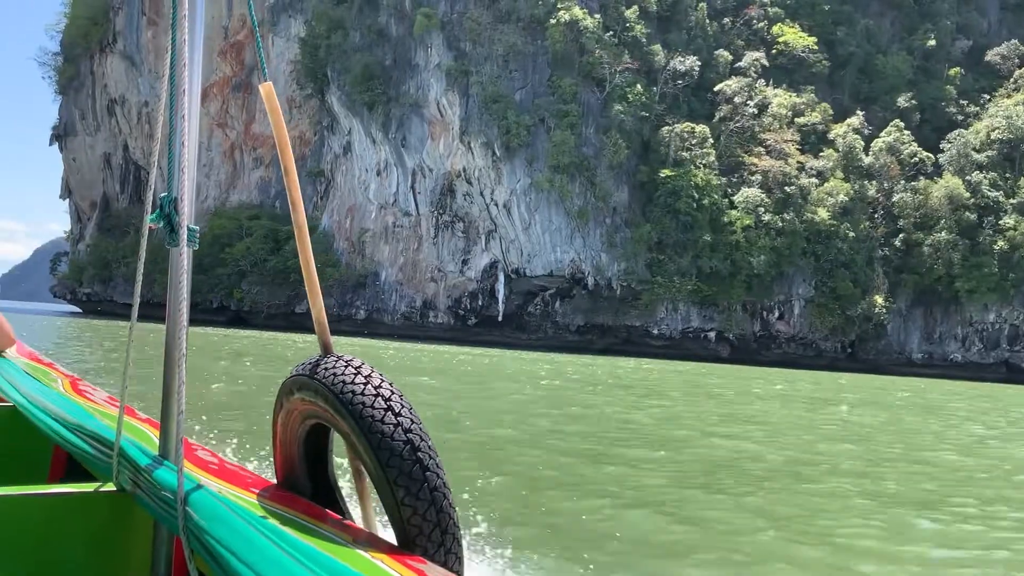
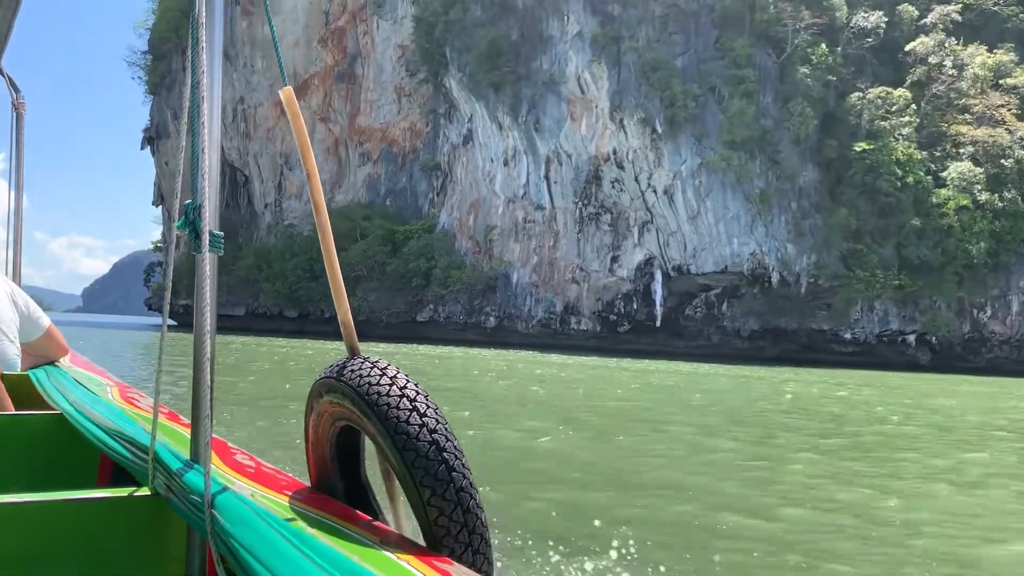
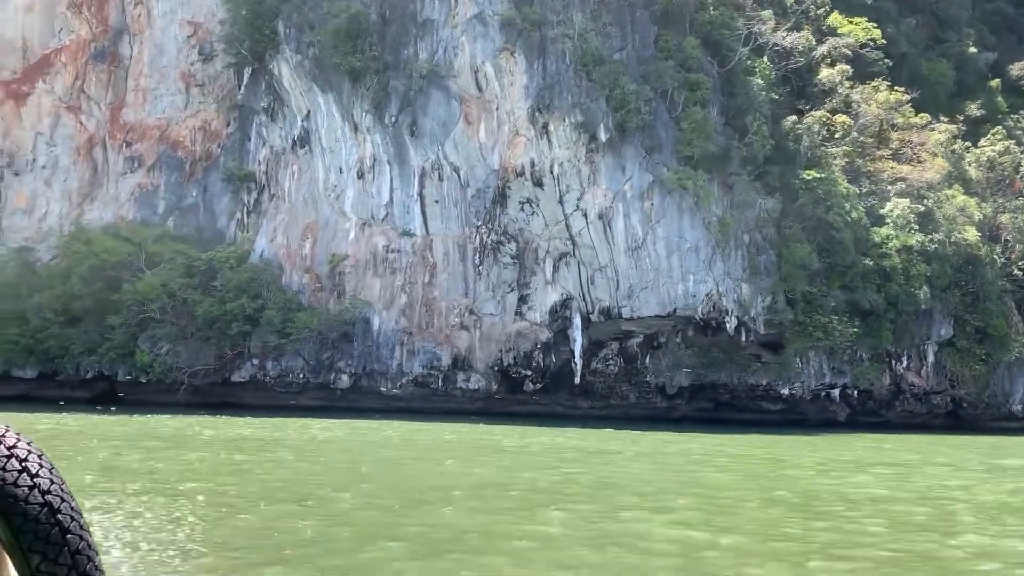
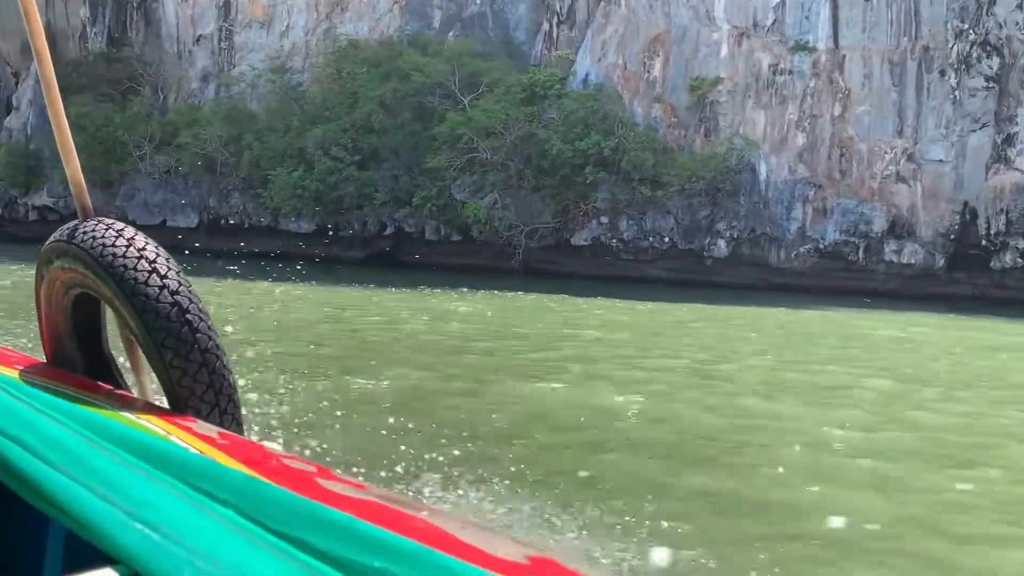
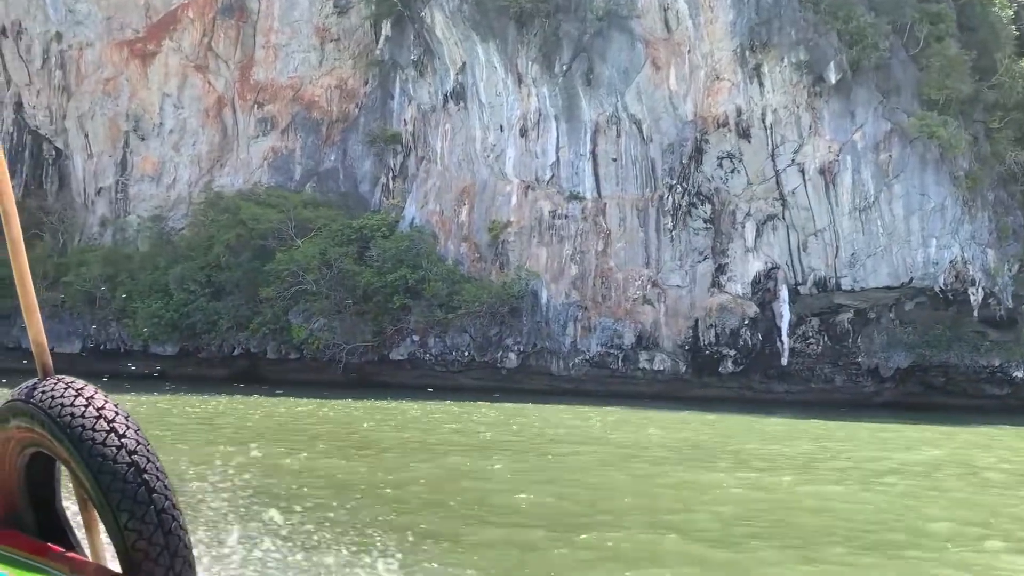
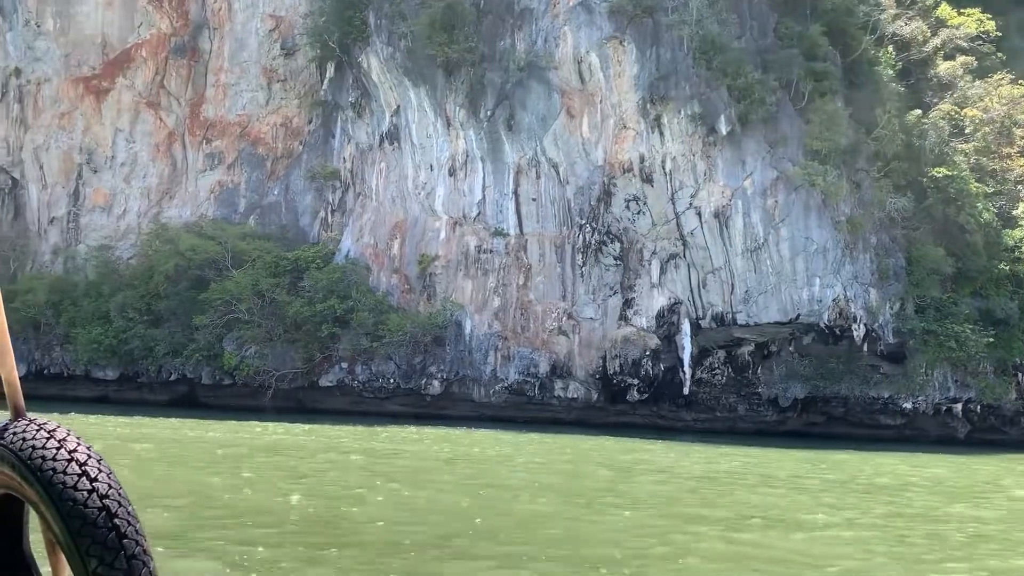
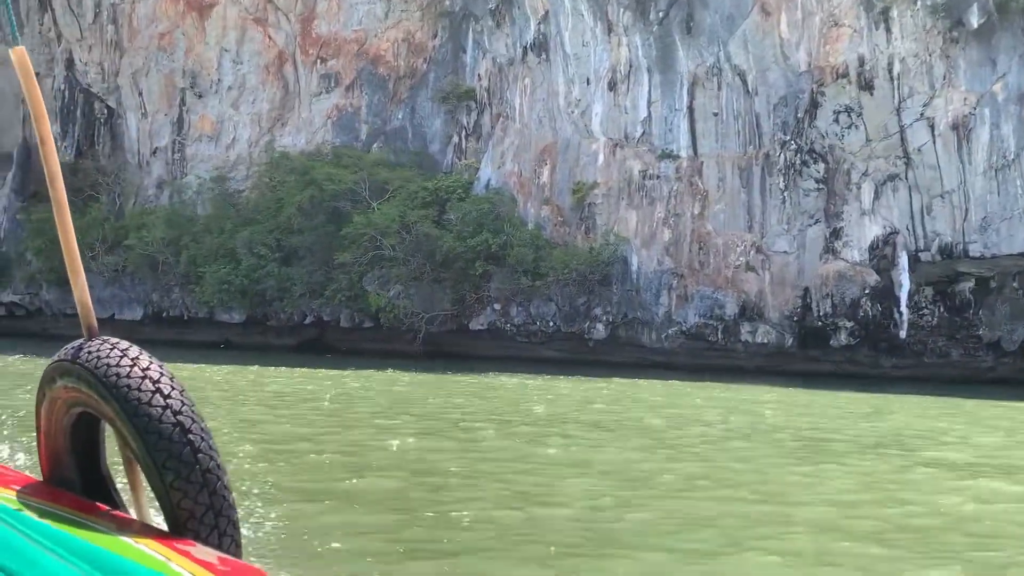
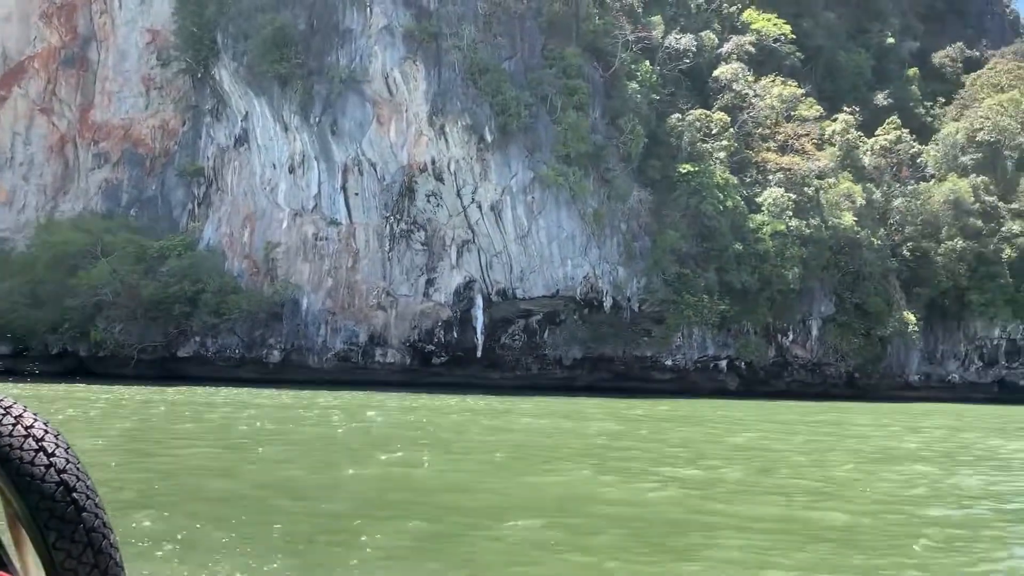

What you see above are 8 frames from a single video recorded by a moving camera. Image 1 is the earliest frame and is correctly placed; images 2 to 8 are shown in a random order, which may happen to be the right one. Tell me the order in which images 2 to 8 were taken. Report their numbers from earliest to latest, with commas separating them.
2, 8, 3, 6, 5, 7, 4
